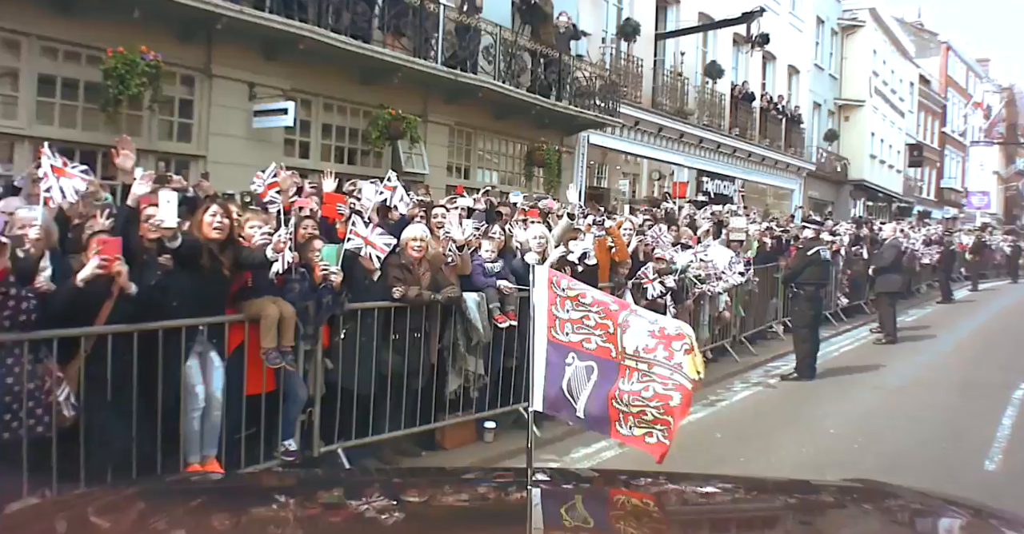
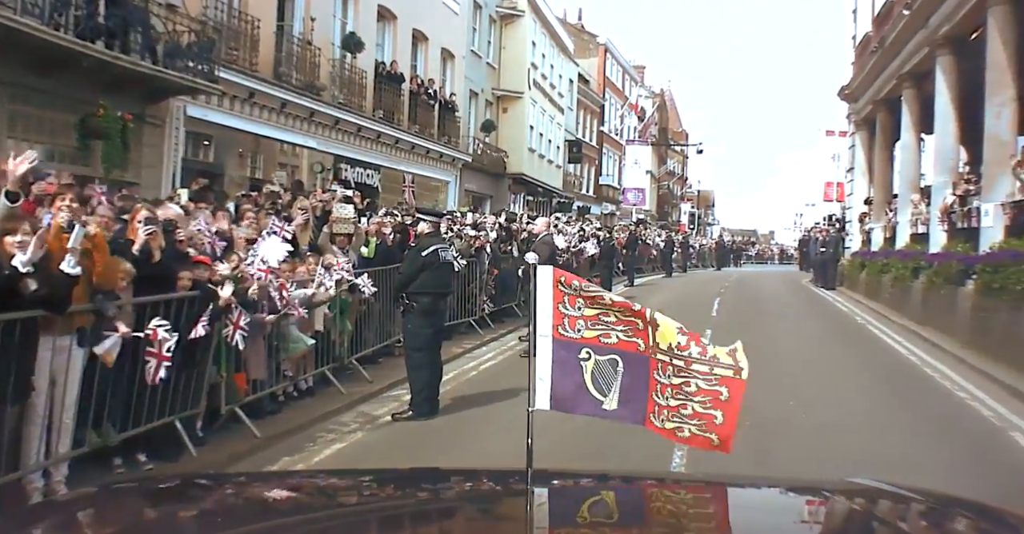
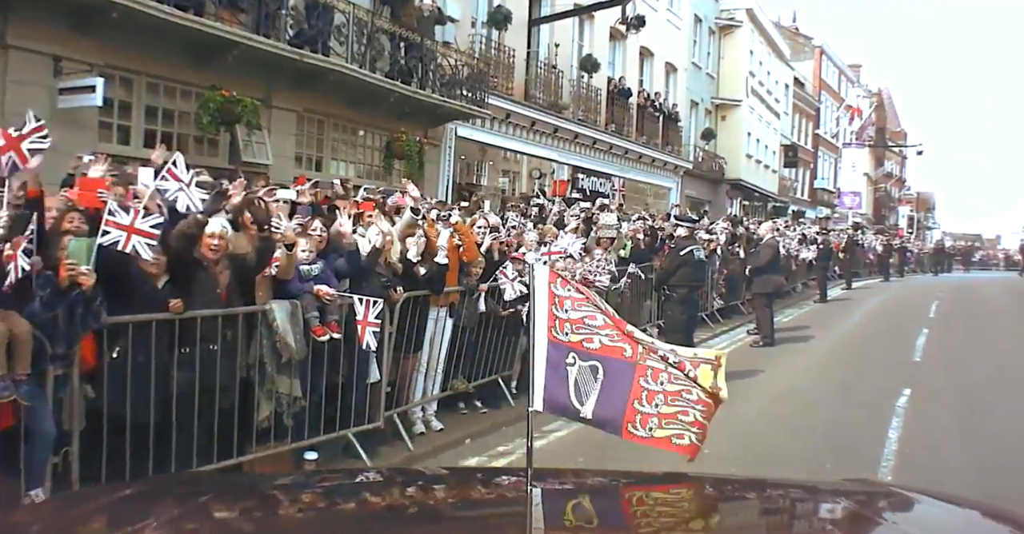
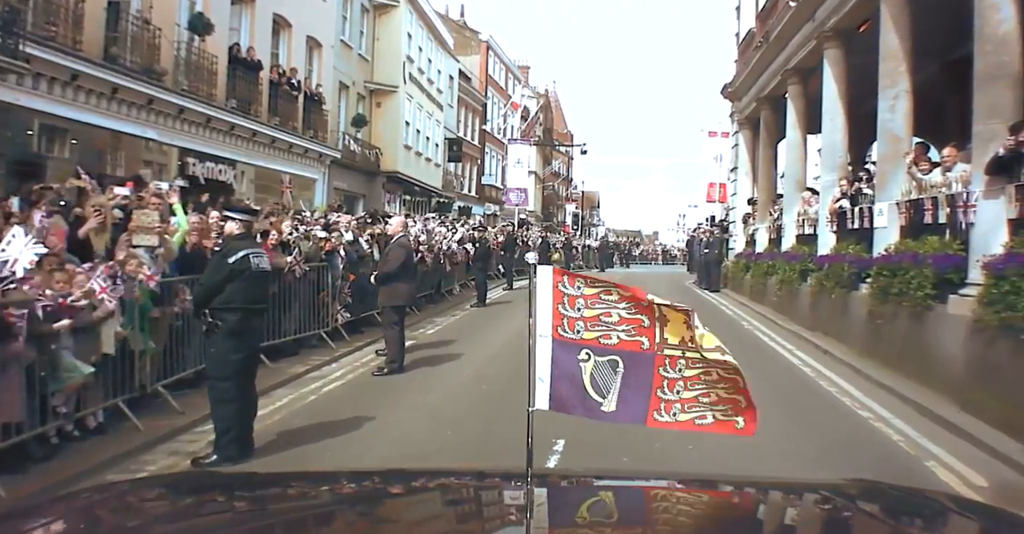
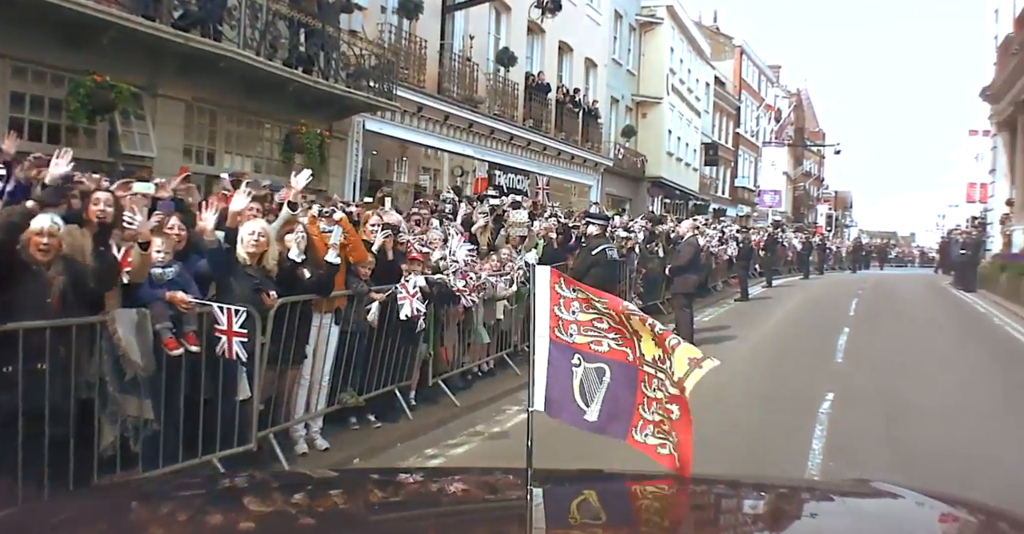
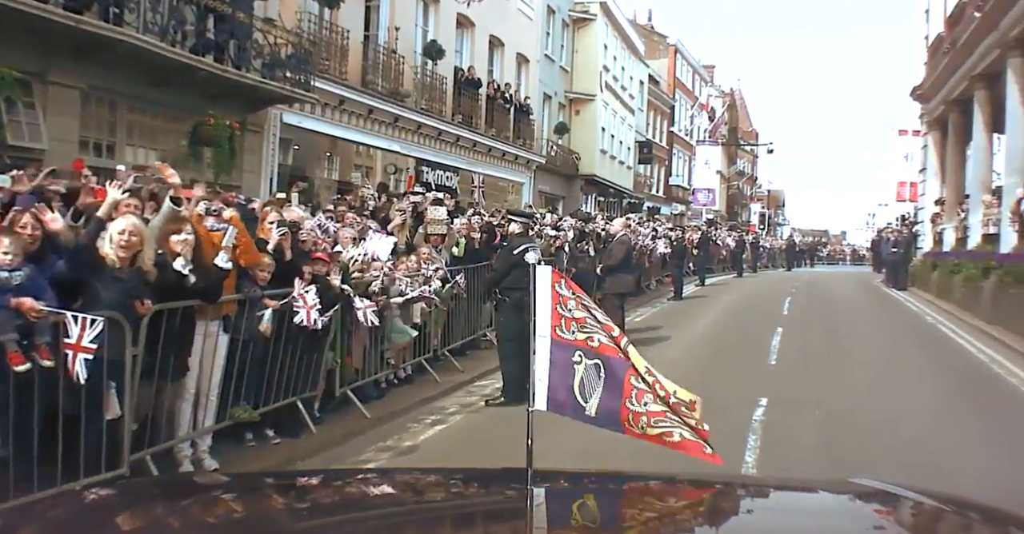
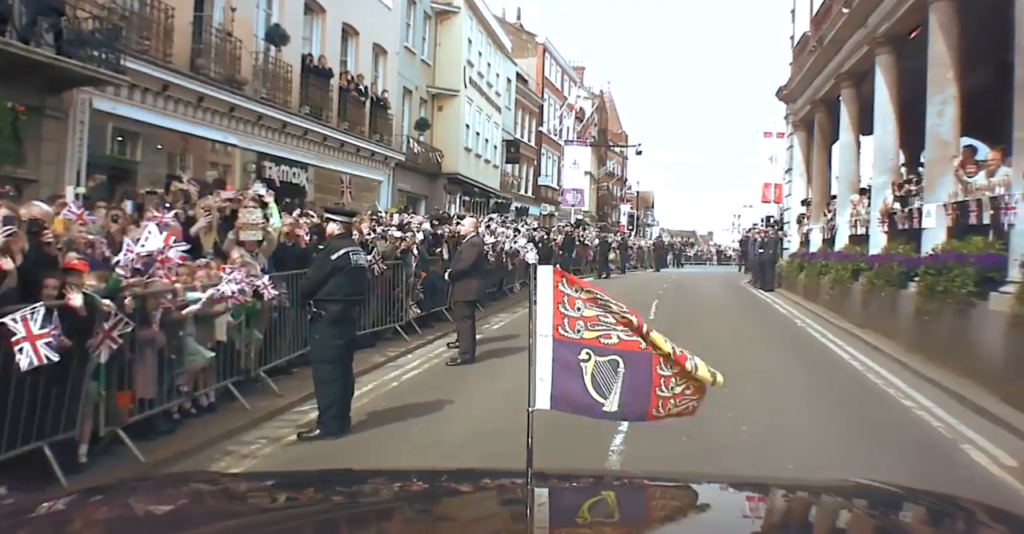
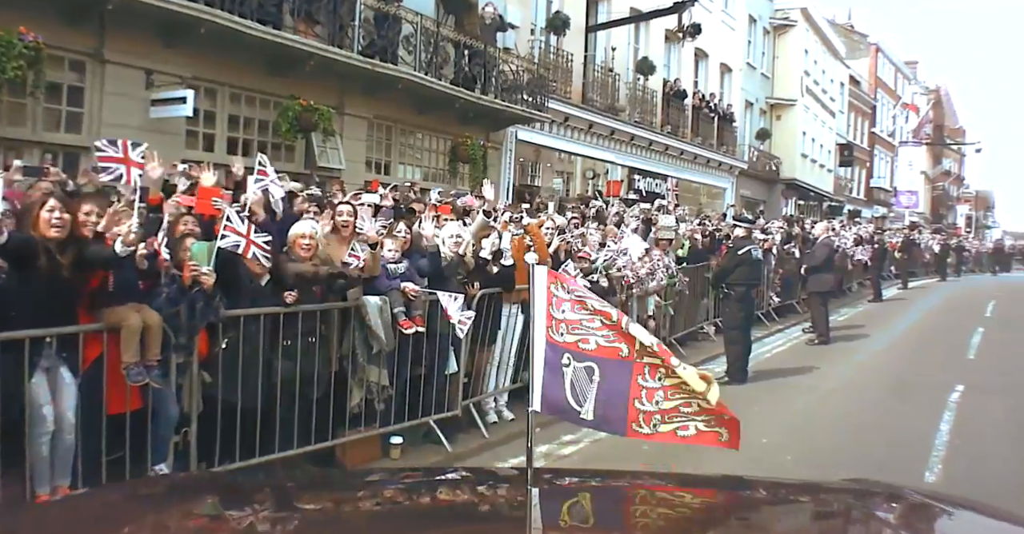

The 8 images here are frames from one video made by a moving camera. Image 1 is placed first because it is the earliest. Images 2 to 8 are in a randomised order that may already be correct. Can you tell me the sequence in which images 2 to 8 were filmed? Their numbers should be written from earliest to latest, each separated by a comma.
8, 3, 5, 6, 2, 7, 4
